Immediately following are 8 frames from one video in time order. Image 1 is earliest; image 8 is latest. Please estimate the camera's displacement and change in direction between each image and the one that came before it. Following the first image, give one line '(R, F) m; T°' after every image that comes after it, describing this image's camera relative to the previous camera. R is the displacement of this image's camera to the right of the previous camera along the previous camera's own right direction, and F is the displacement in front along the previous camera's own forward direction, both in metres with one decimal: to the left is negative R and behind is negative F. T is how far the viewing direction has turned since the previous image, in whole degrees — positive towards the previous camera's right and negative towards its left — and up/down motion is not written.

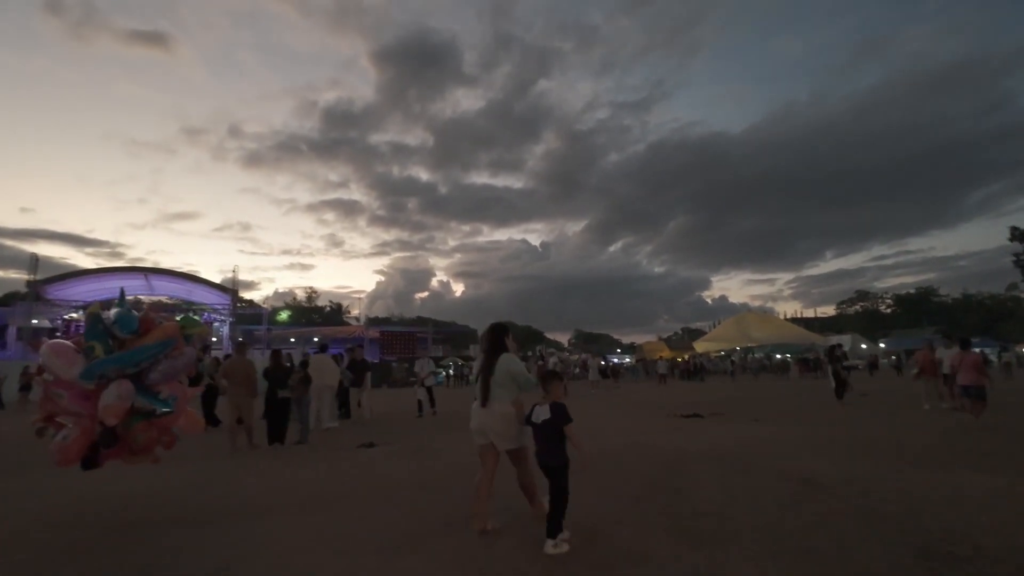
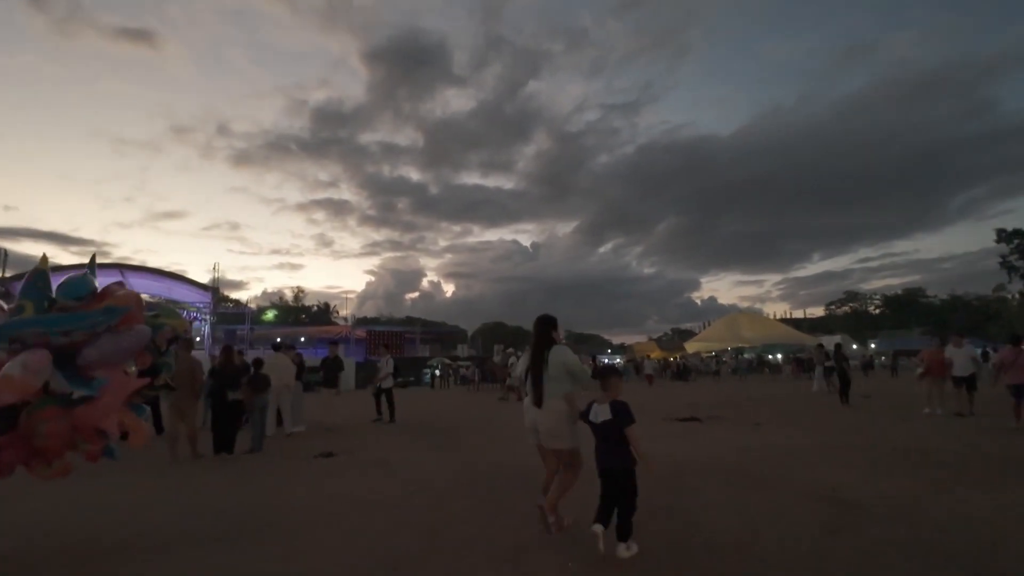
(+0.2, +0.9) m; +1°
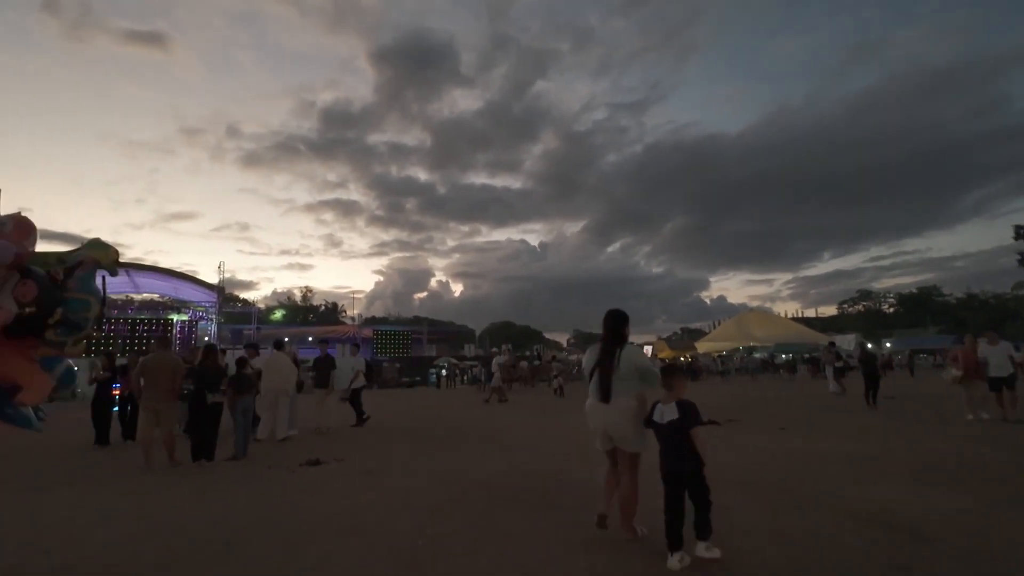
(+0.1, +0.6) m; -1°
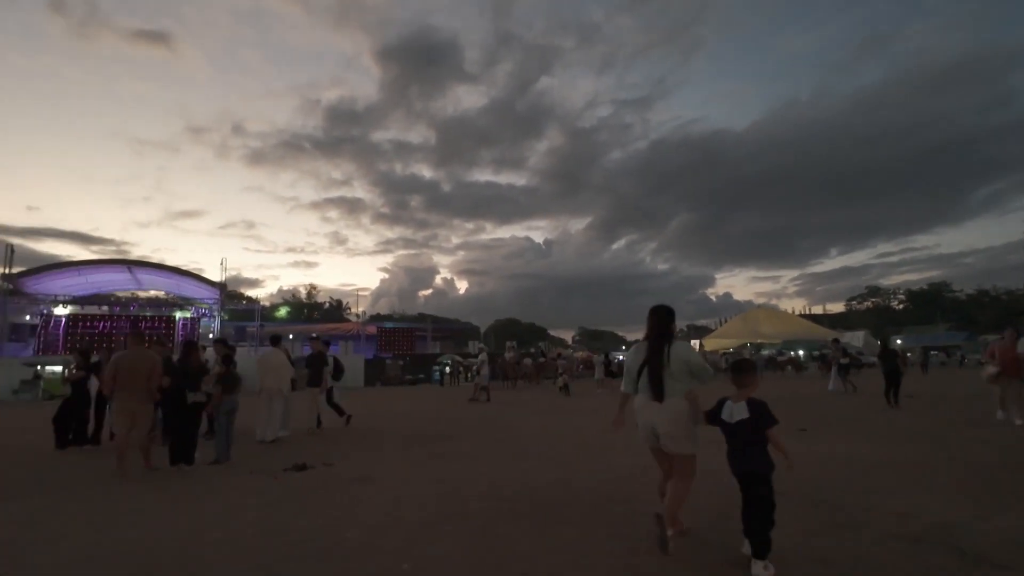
(0.0, +0.5) m; -1°
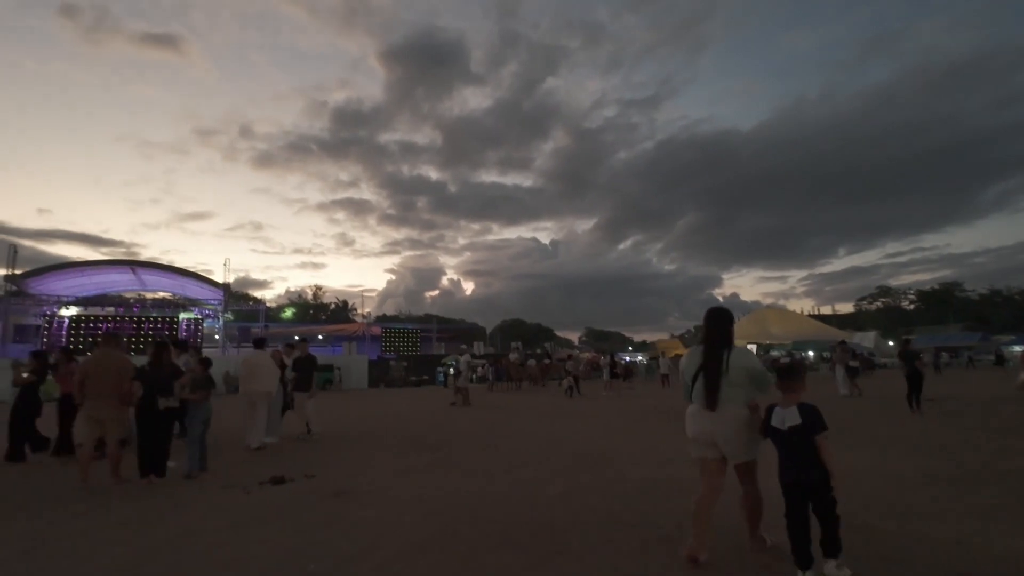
(+0.1, +0.5) m; -1°
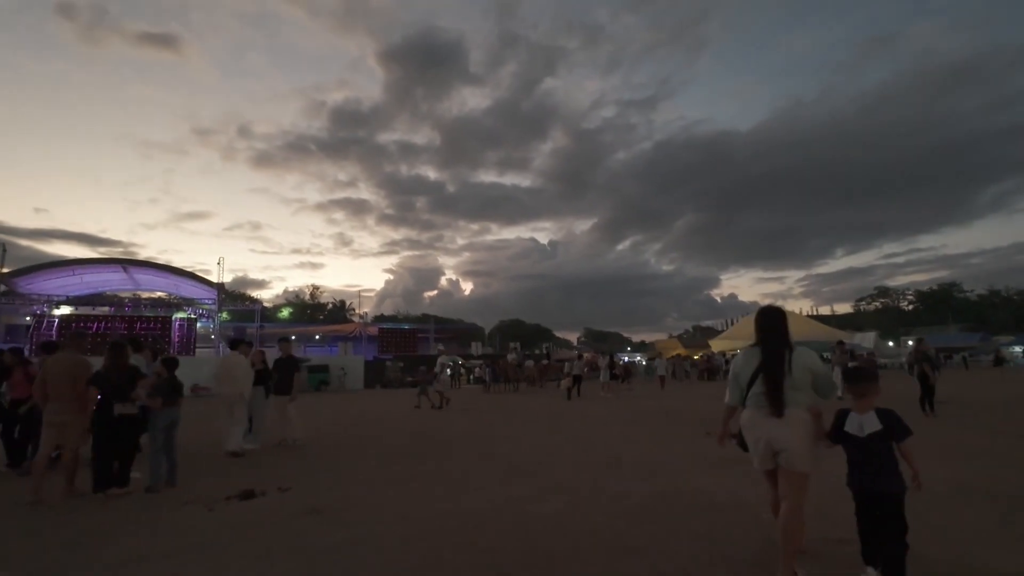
(0.0, +0.5) m; 0°
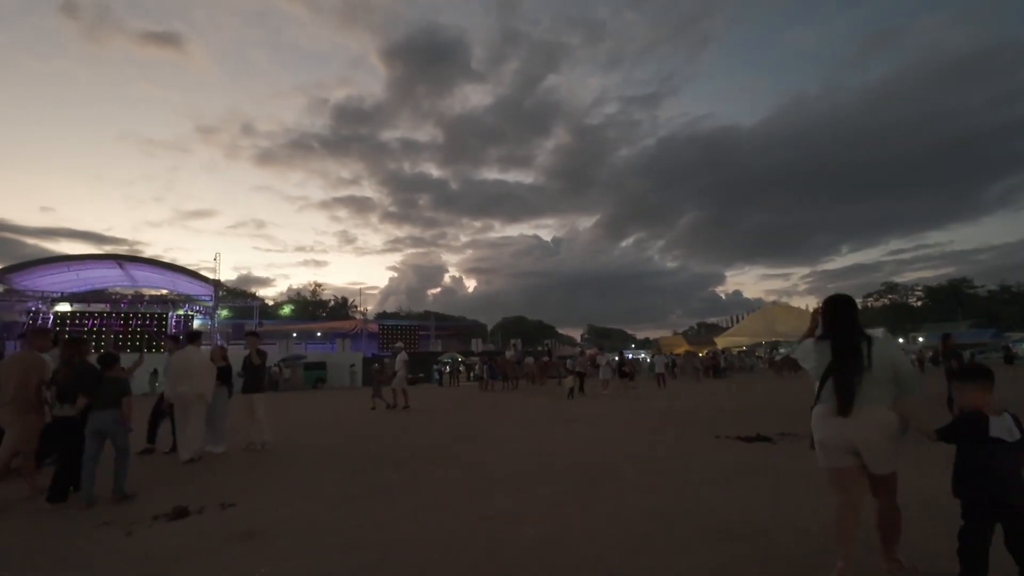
(+0.2, +0.8) m; 0°
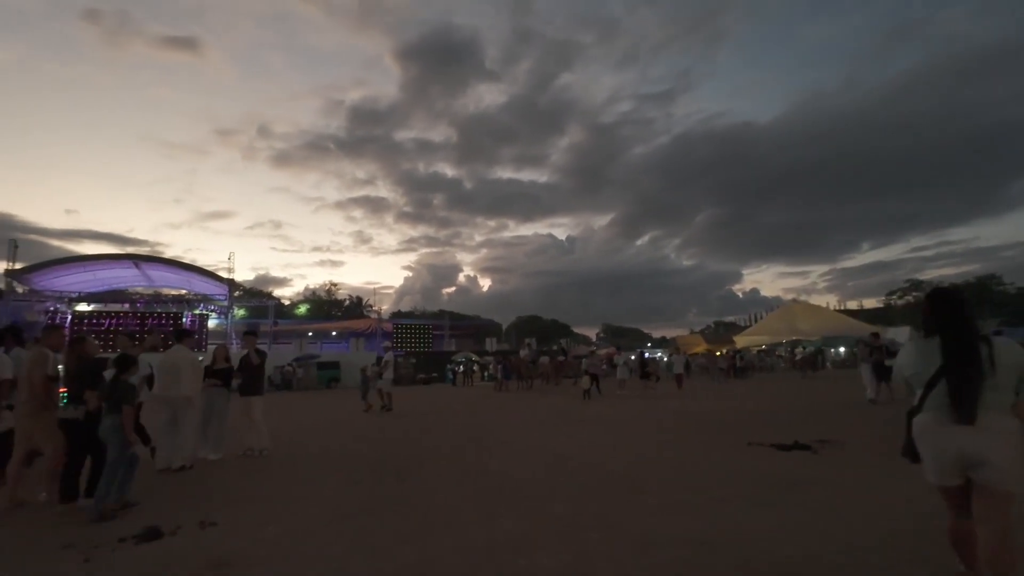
(0.0, +0.6) m; -2°
